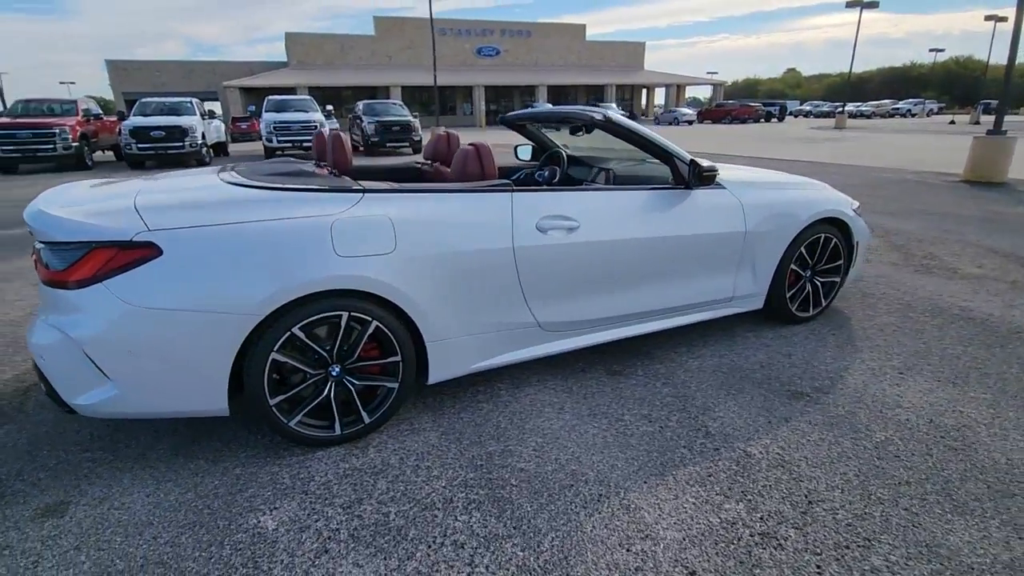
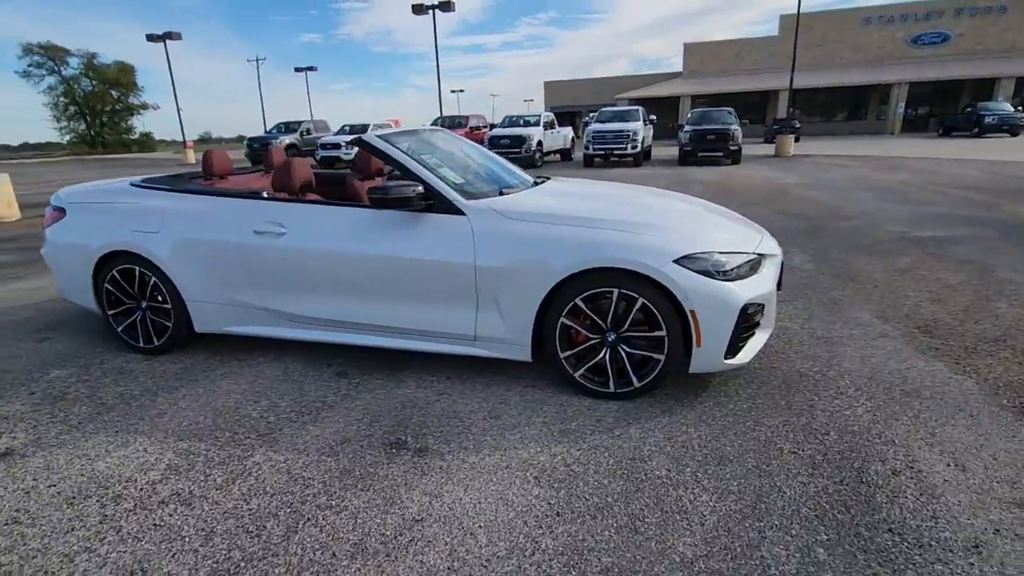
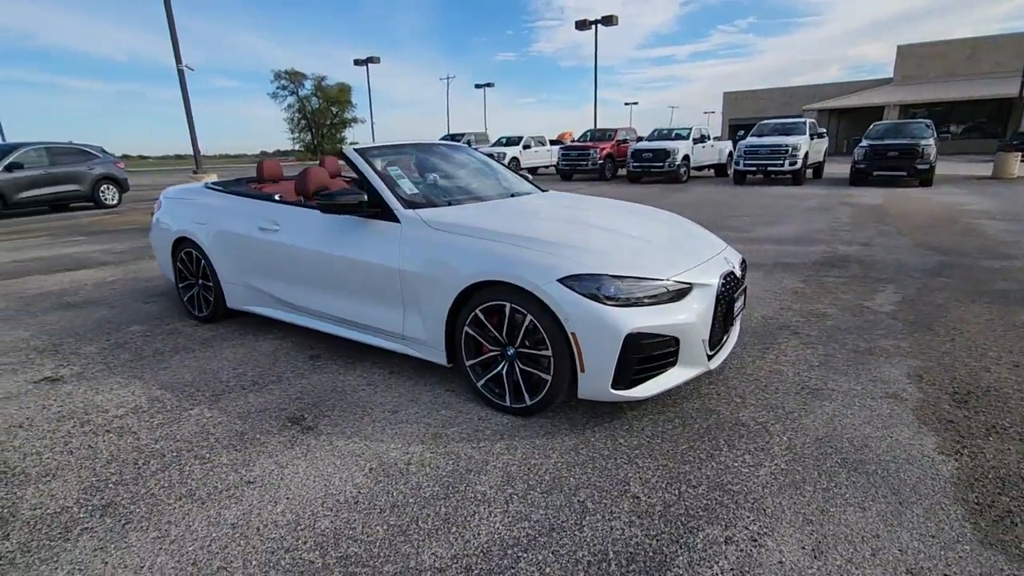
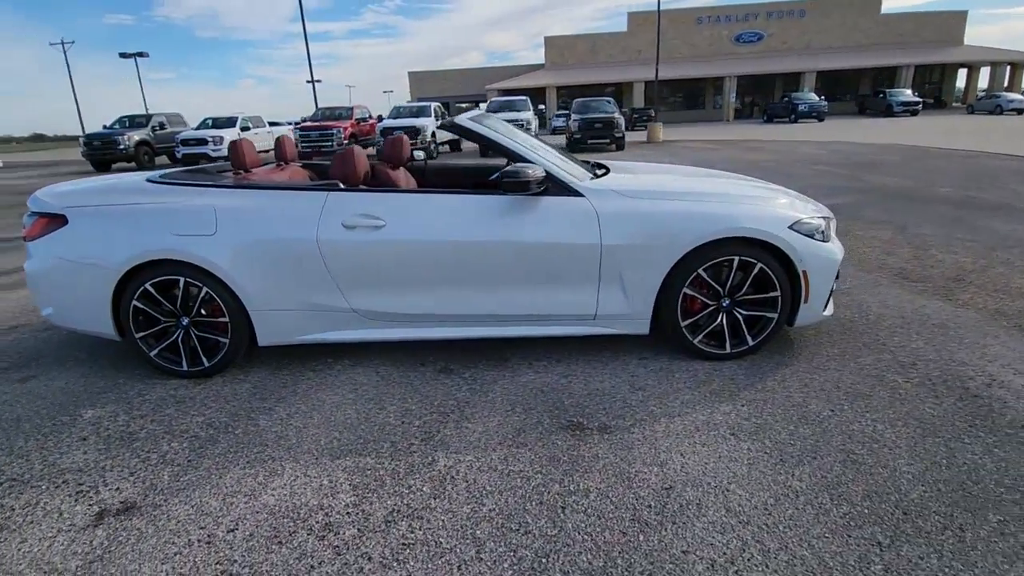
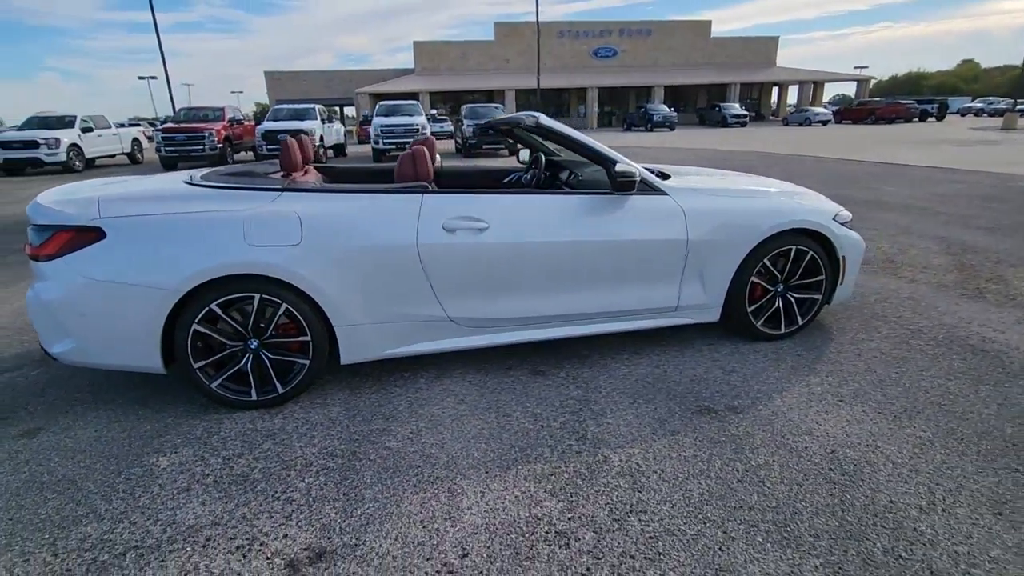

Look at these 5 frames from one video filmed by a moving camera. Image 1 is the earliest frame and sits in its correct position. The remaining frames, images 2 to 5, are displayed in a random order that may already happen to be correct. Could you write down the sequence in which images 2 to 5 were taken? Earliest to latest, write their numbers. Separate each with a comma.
5, 4, 2, 3
